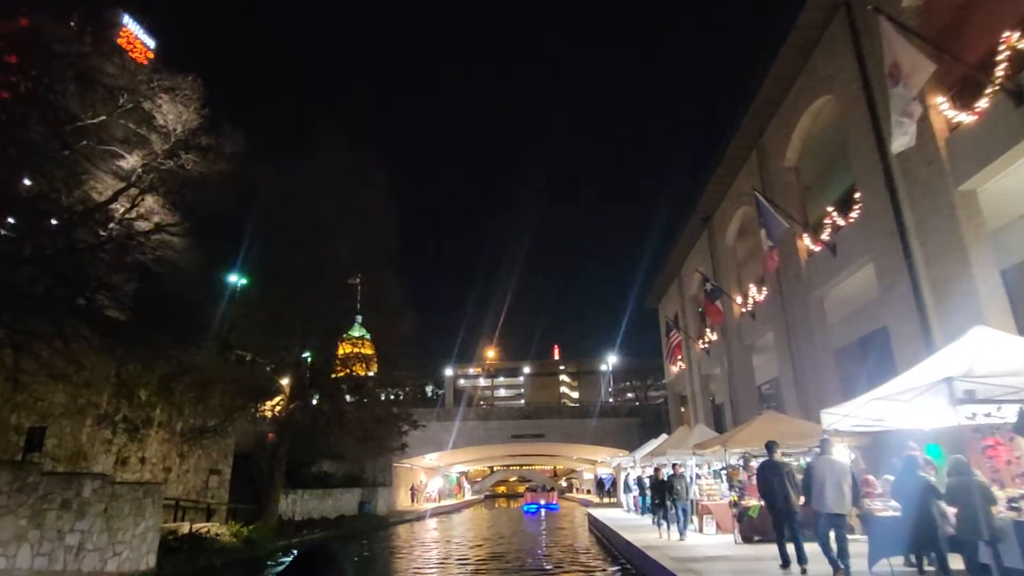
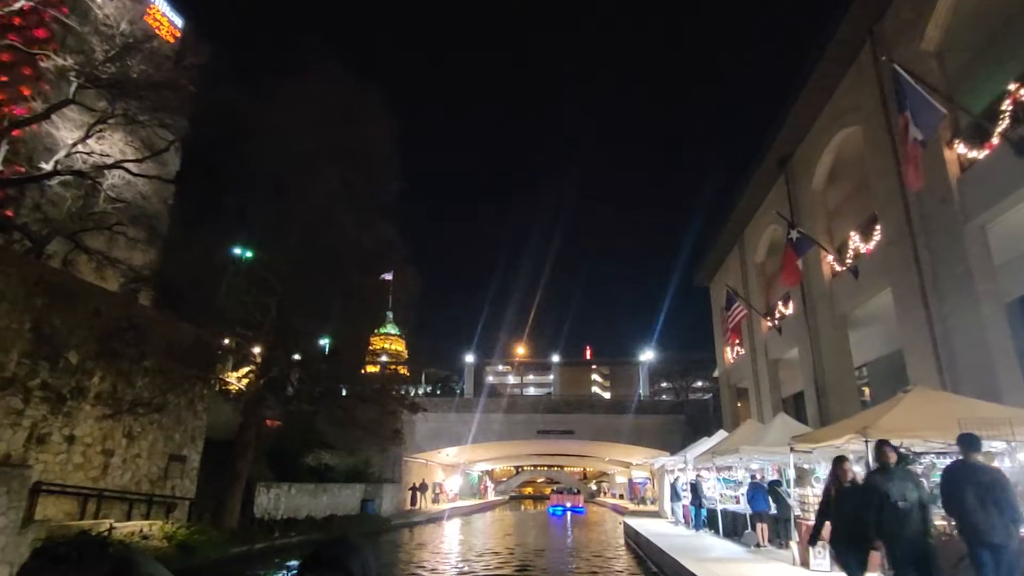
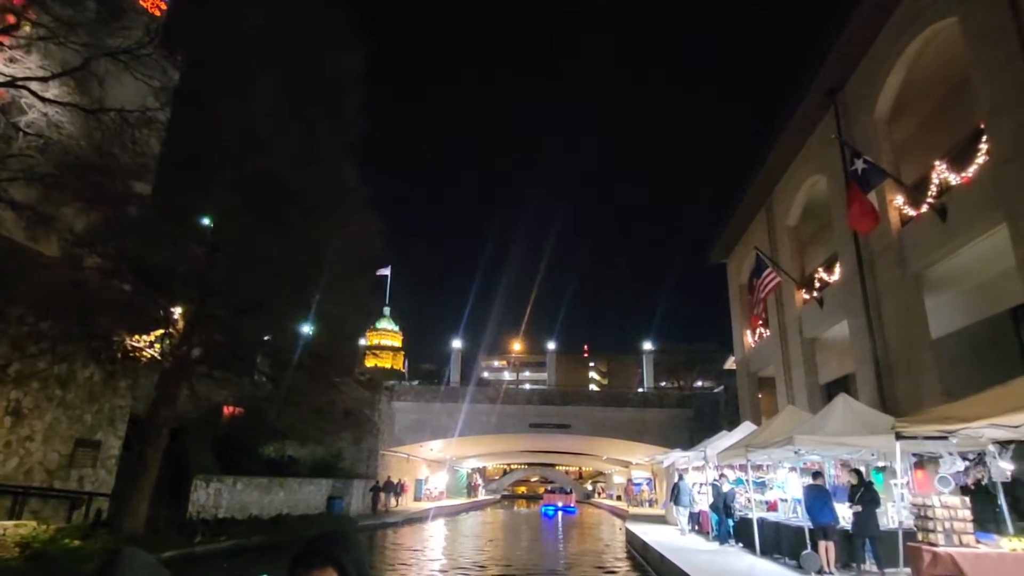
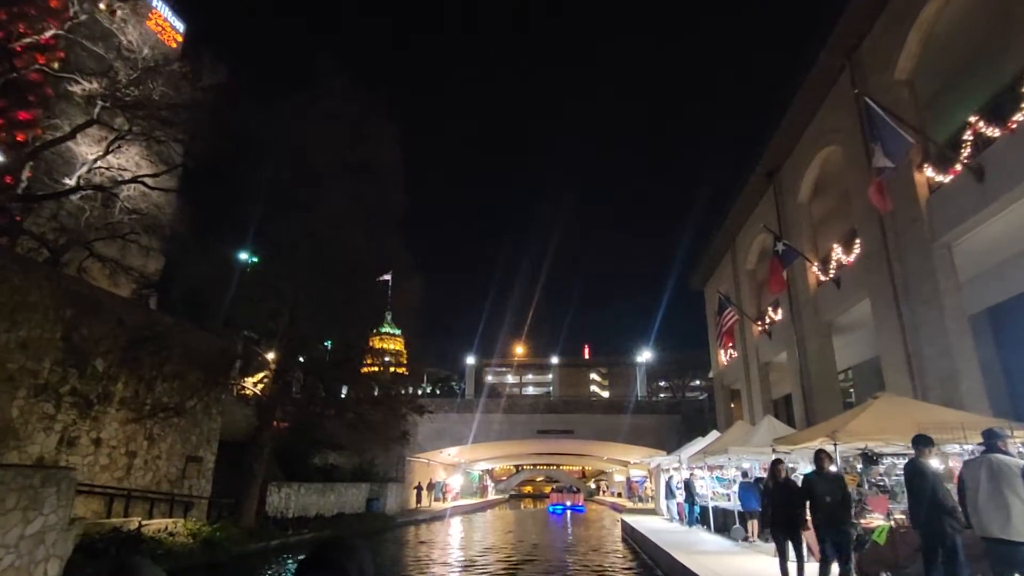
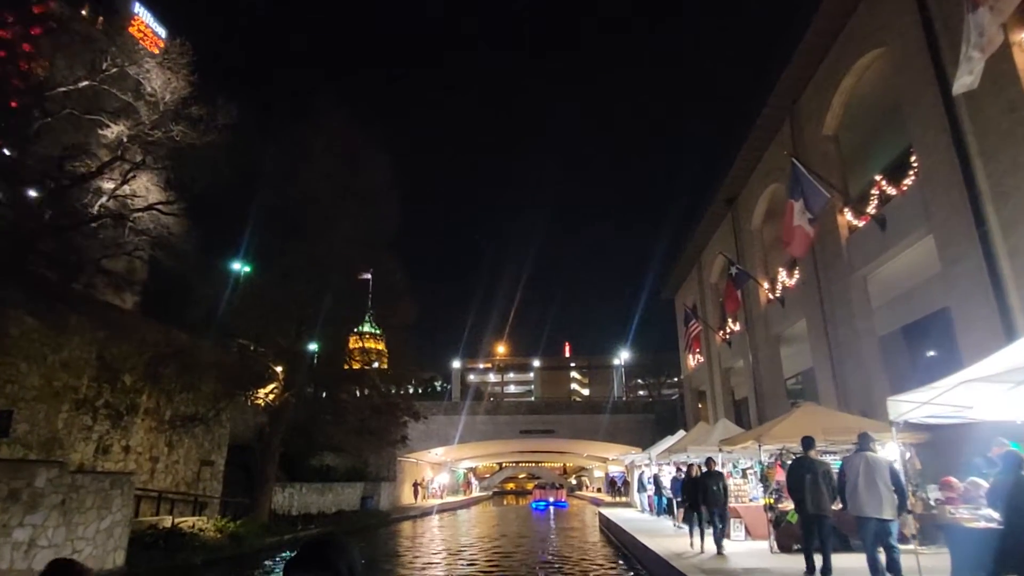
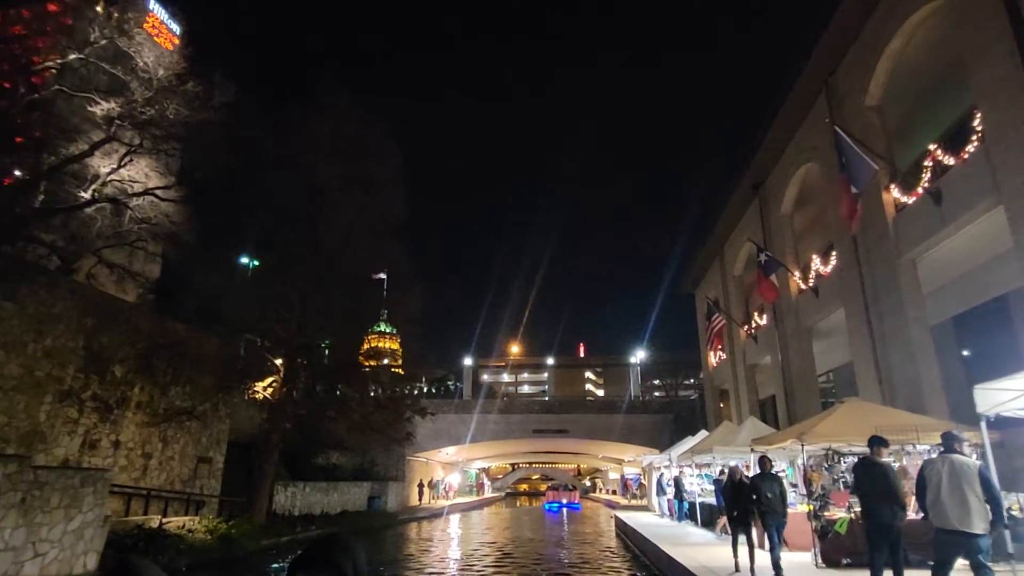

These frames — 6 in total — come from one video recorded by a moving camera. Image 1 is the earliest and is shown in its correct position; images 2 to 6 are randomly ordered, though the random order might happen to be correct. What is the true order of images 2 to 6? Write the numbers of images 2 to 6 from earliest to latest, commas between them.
5, 6, 4, 2, 3
